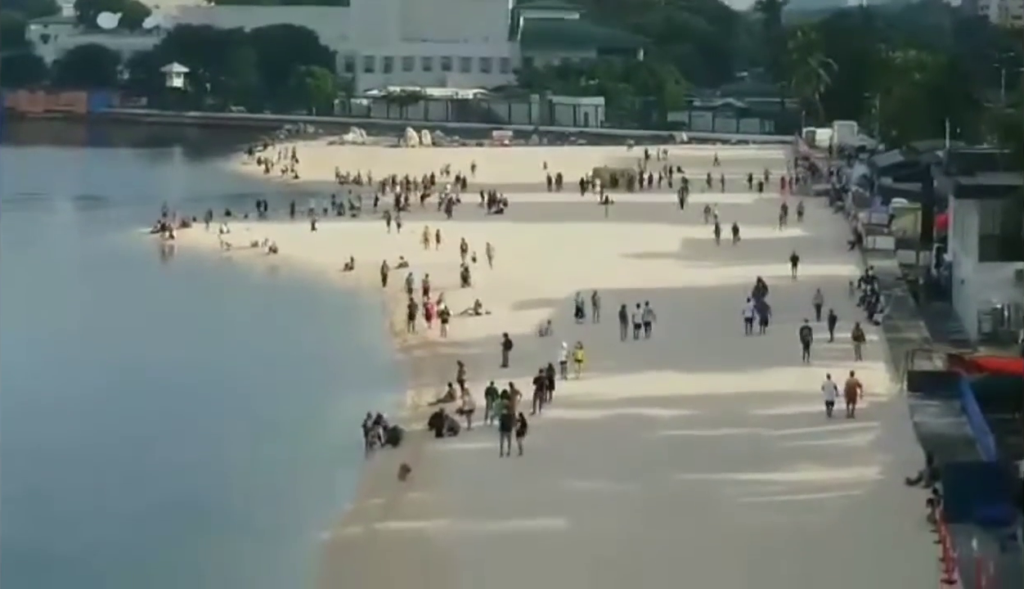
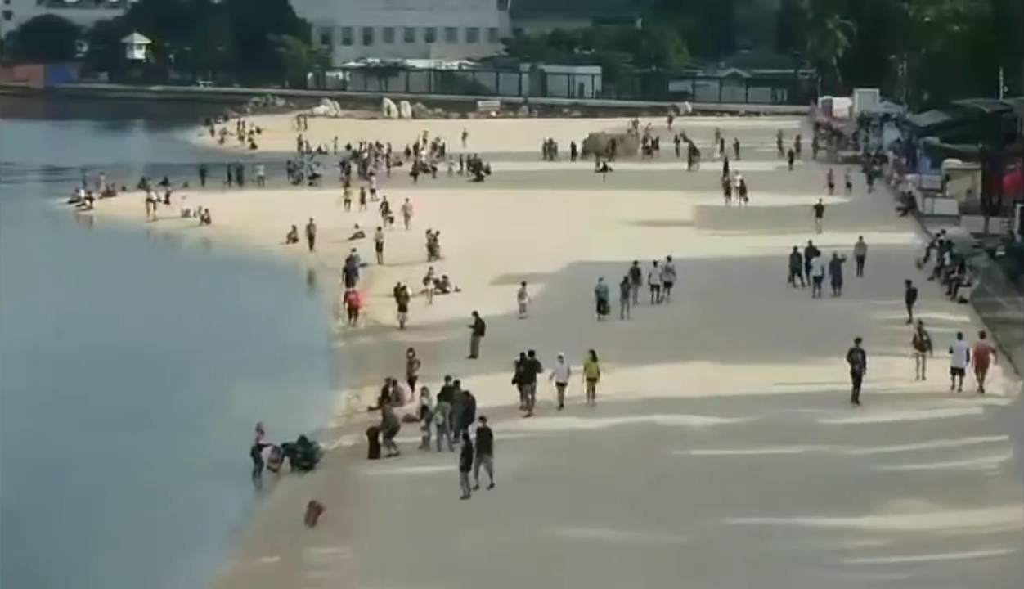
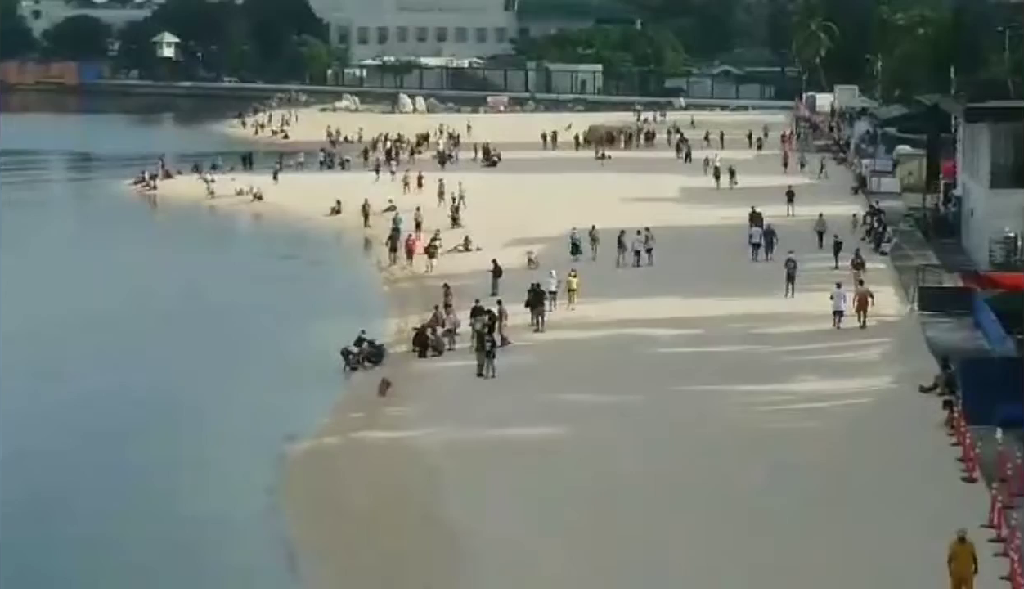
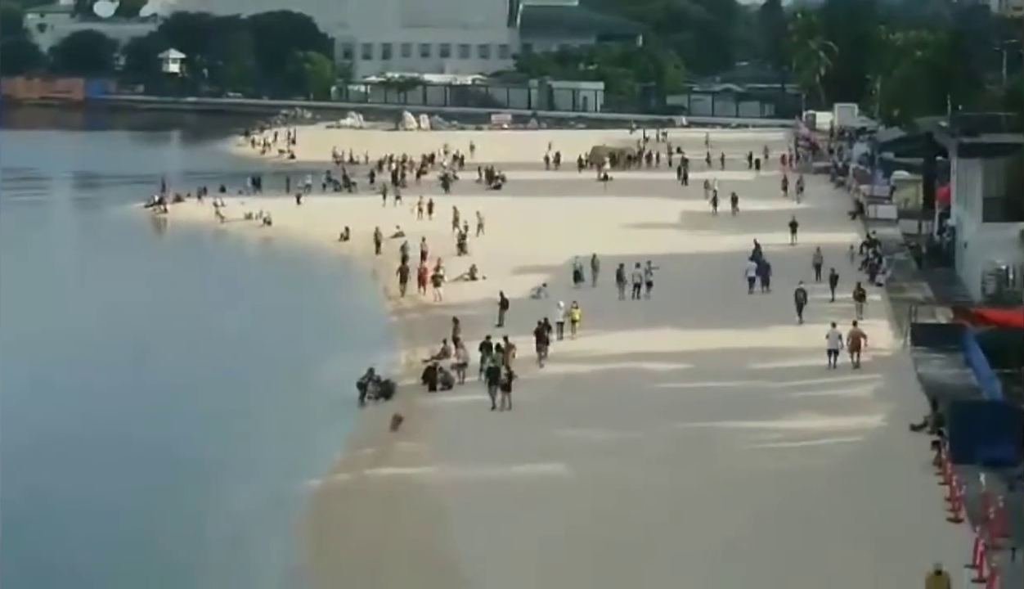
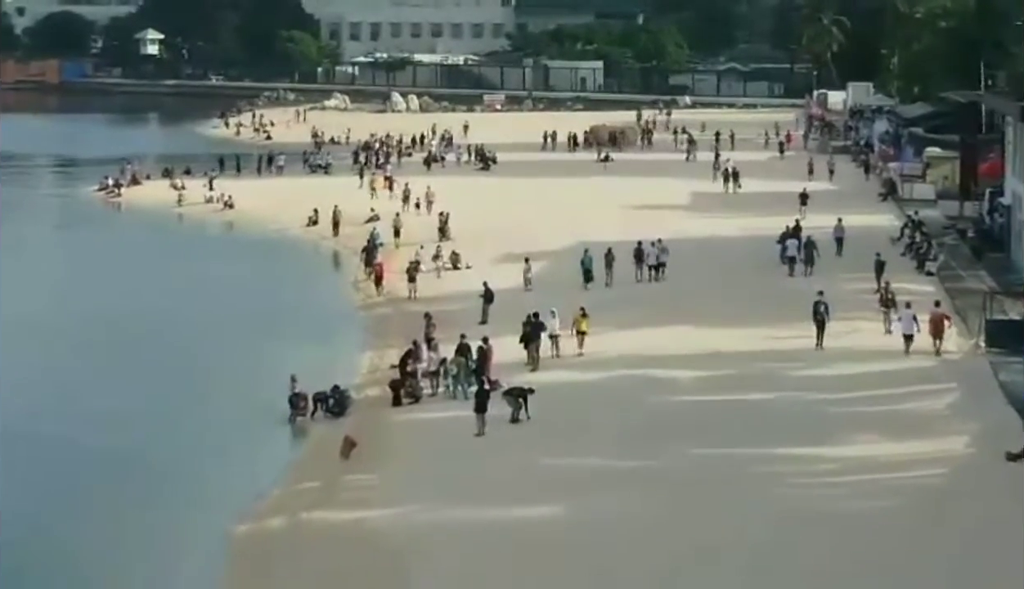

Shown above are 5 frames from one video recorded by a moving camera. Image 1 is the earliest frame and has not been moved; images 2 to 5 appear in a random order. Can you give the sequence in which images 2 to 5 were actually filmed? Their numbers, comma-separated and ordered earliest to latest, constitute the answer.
4, 3, 5, 2
